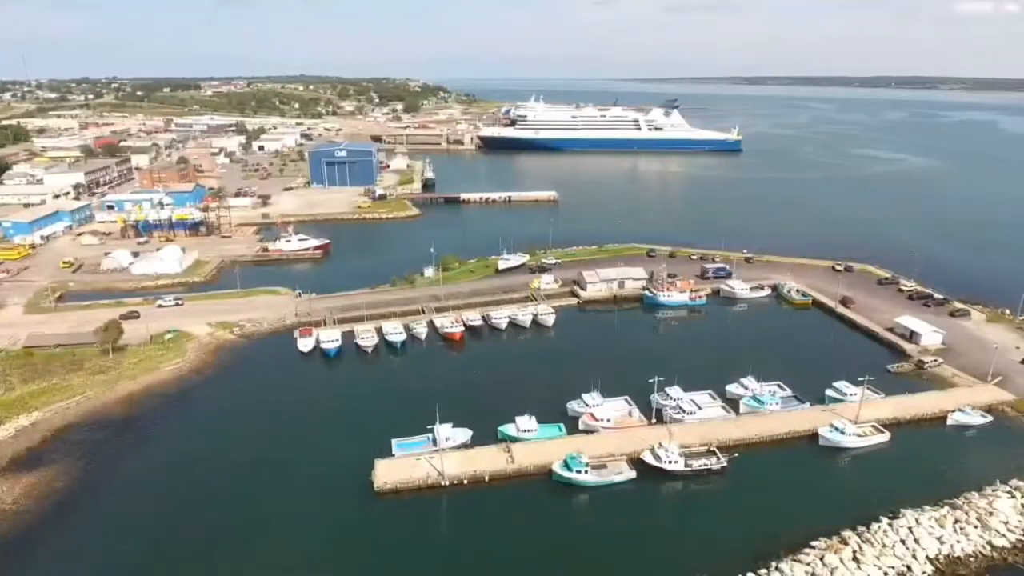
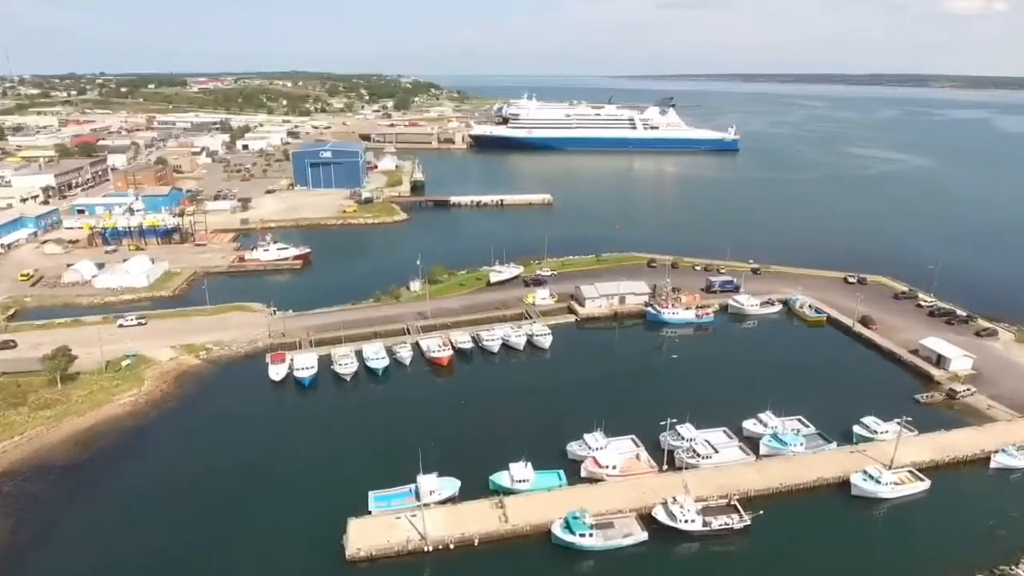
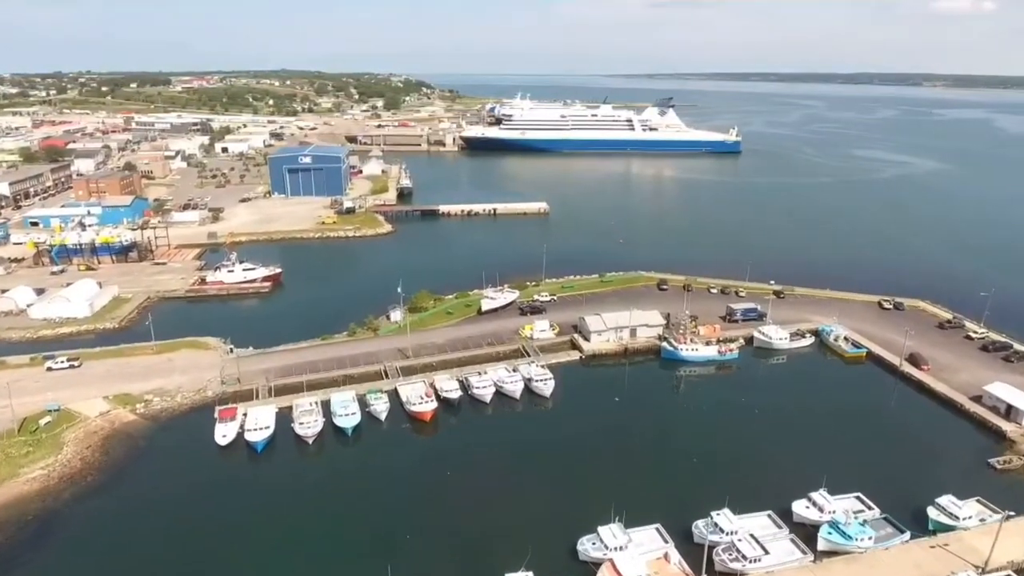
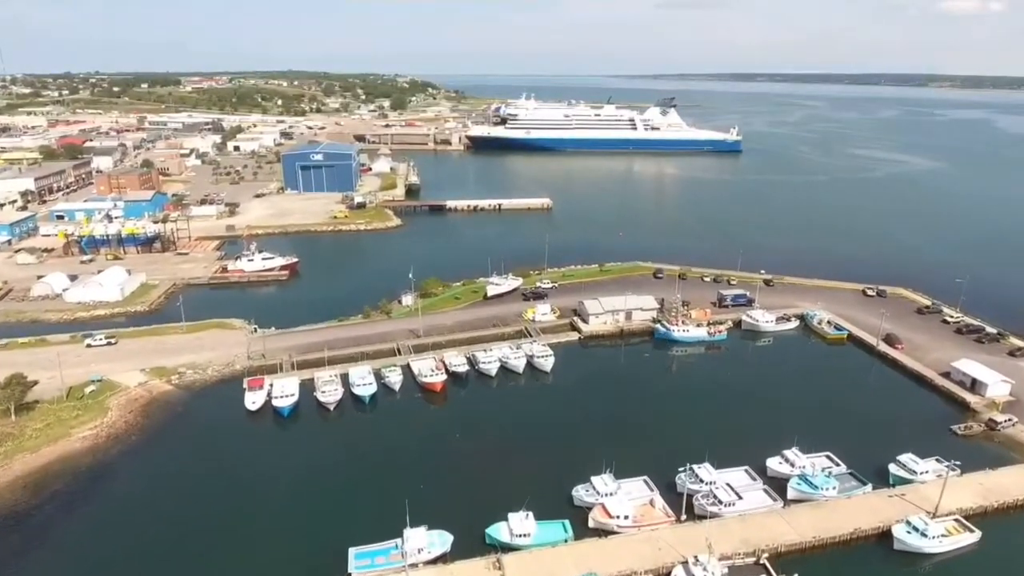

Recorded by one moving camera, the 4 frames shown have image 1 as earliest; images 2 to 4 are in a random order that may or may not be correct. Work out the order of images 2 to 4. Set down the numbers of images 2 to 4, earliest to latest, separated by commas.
2, 4, 3
